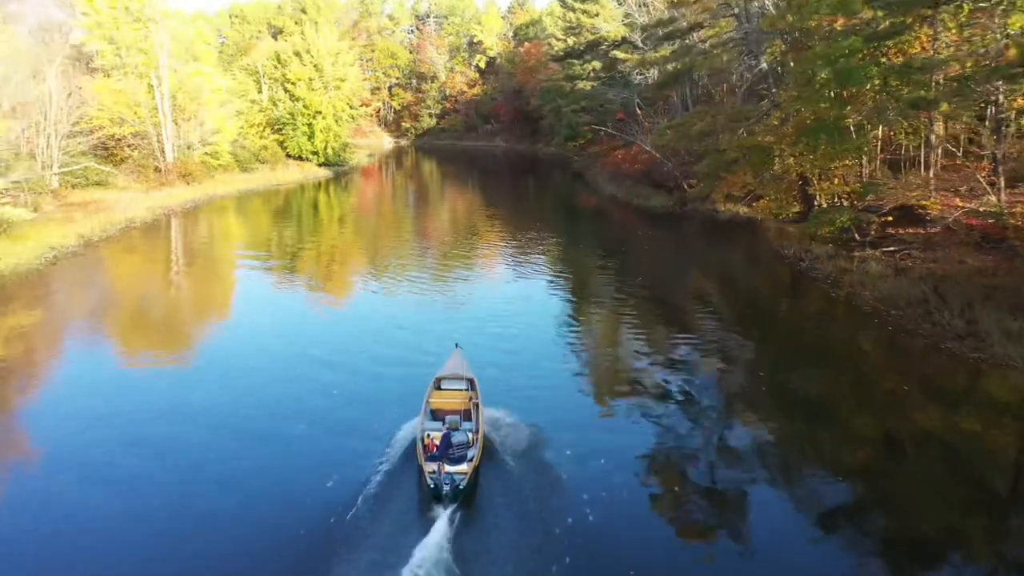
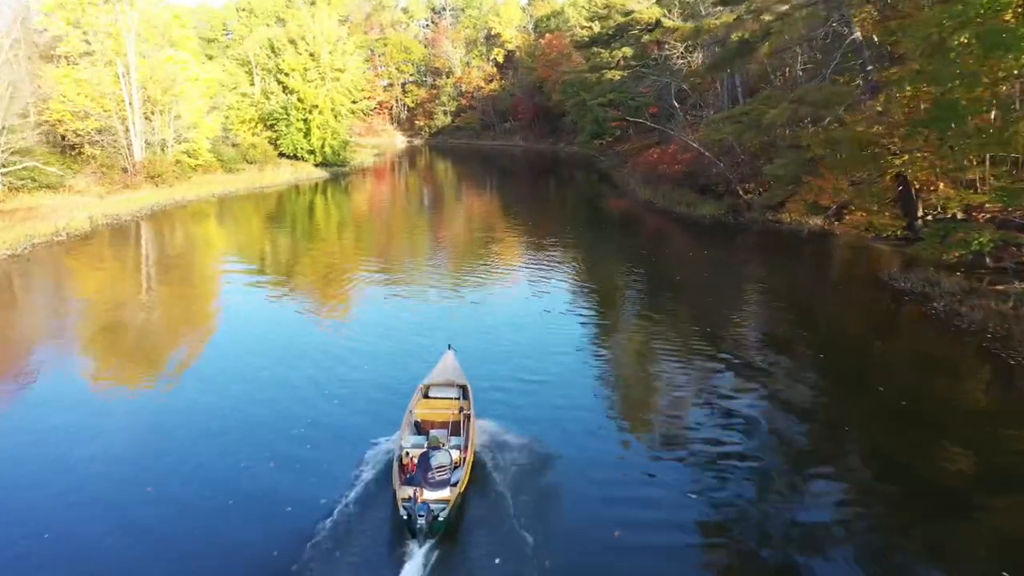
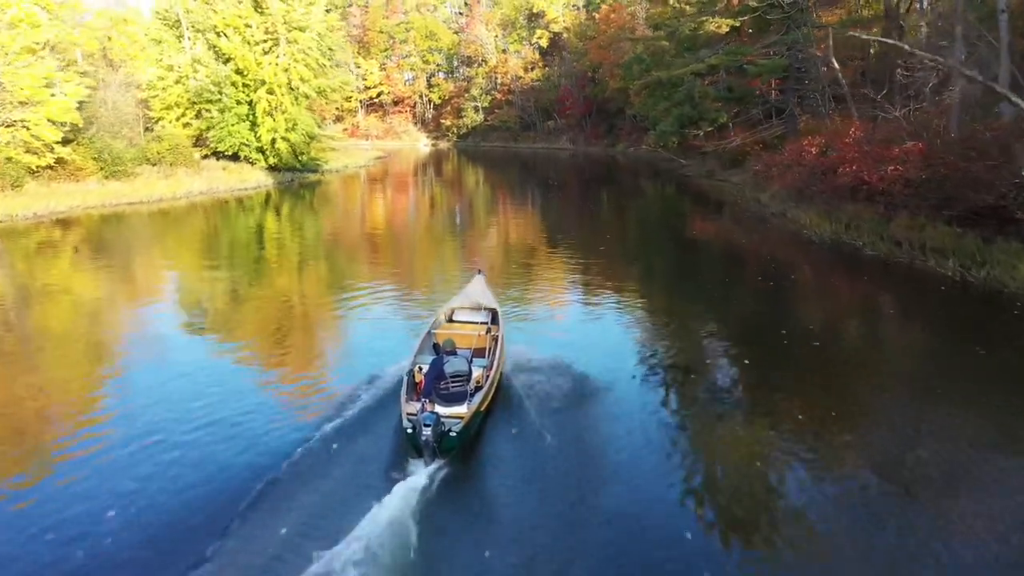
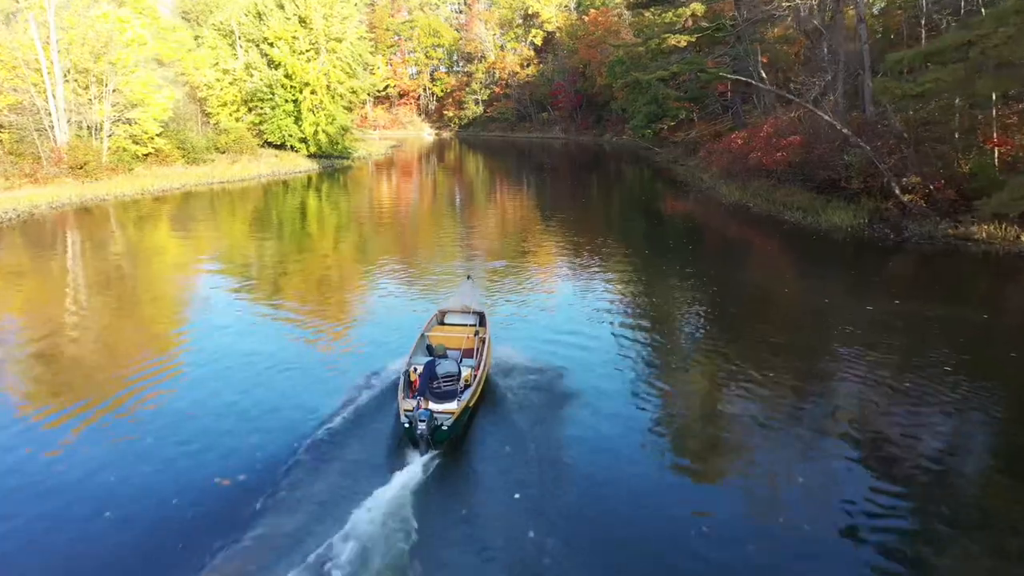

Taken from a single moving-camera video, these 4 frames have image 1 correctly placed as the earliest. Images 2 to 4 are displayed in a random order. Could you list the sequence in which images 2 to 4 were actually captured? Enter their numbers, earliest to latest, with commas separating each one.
2, 4, 3
